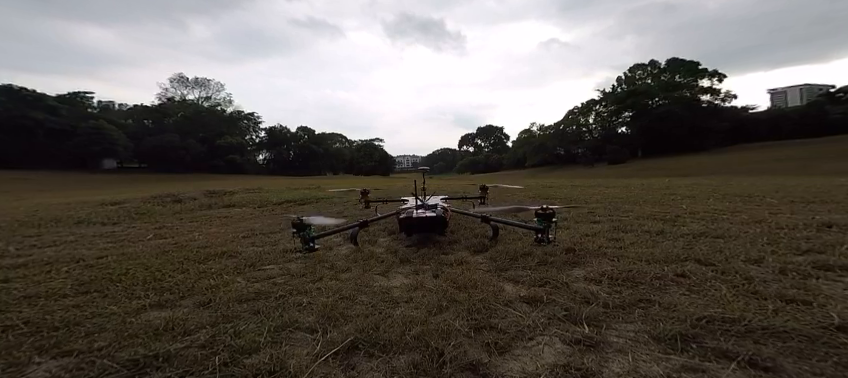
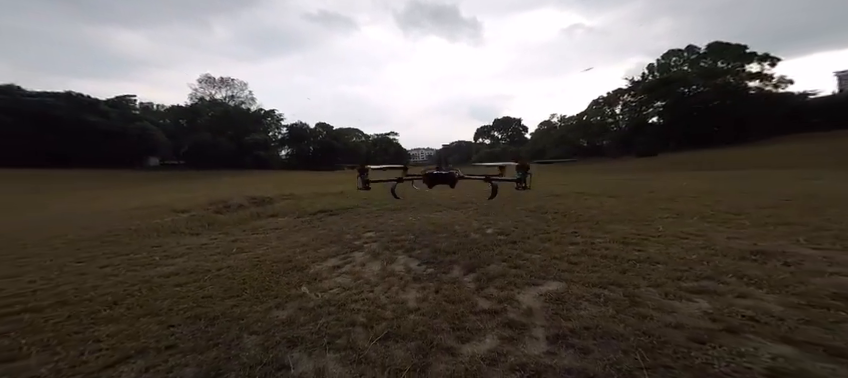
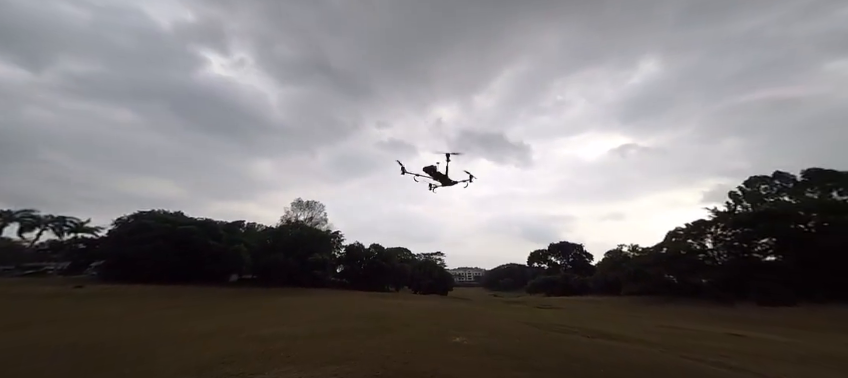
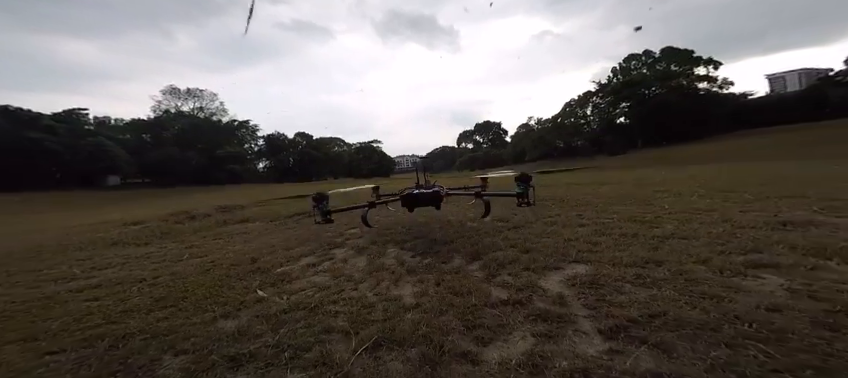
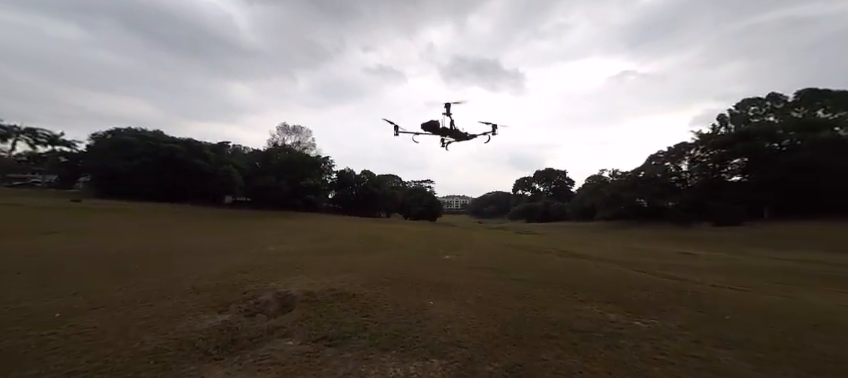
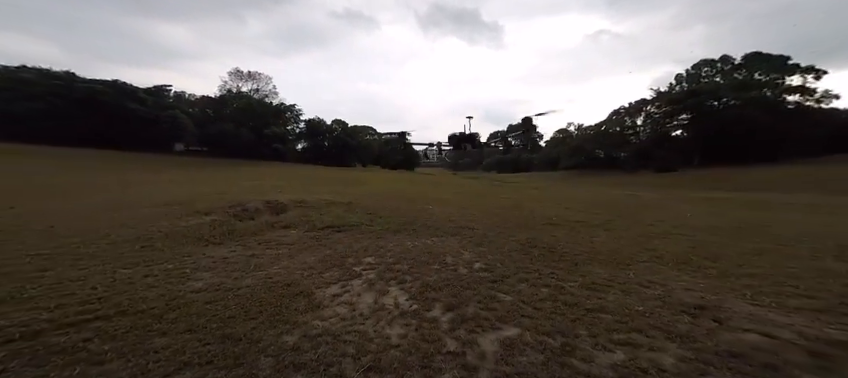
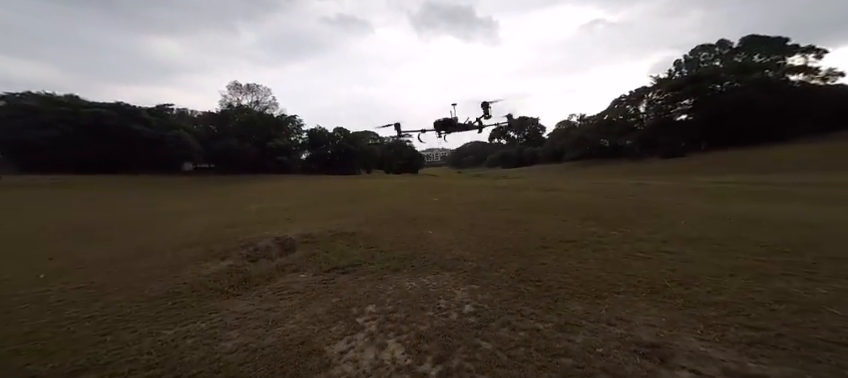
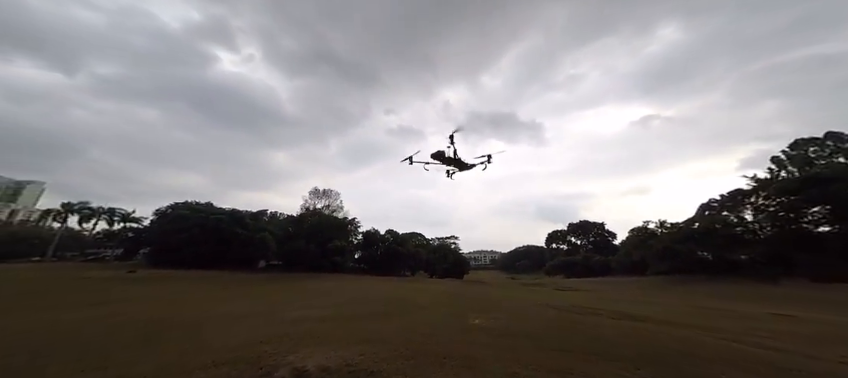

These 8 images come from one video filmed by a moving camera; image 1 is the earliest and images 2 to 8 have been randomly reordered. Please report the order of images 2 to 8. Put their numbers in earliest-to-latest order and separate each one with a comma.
4, 2, 6, 7, 5, 8, 3
